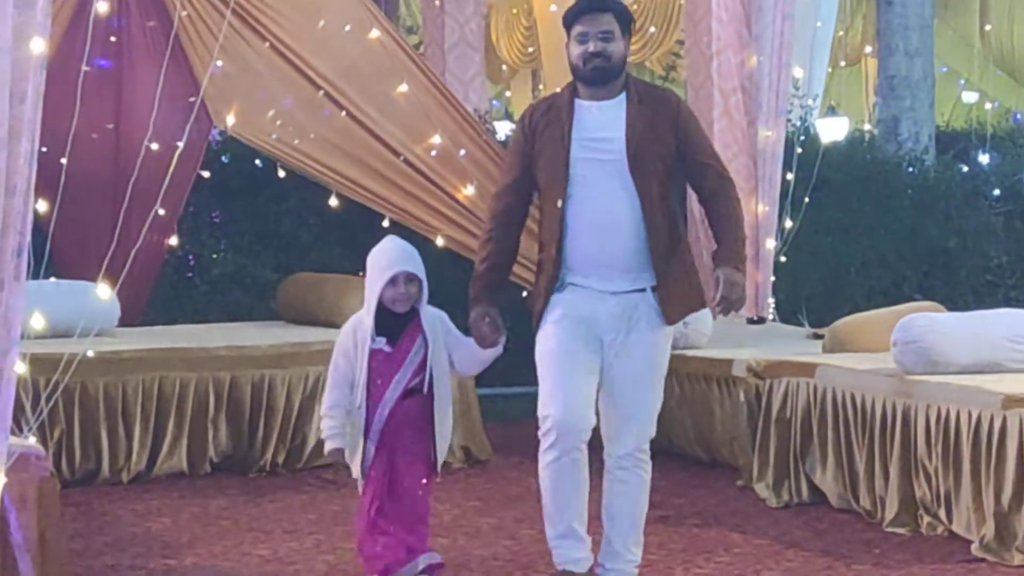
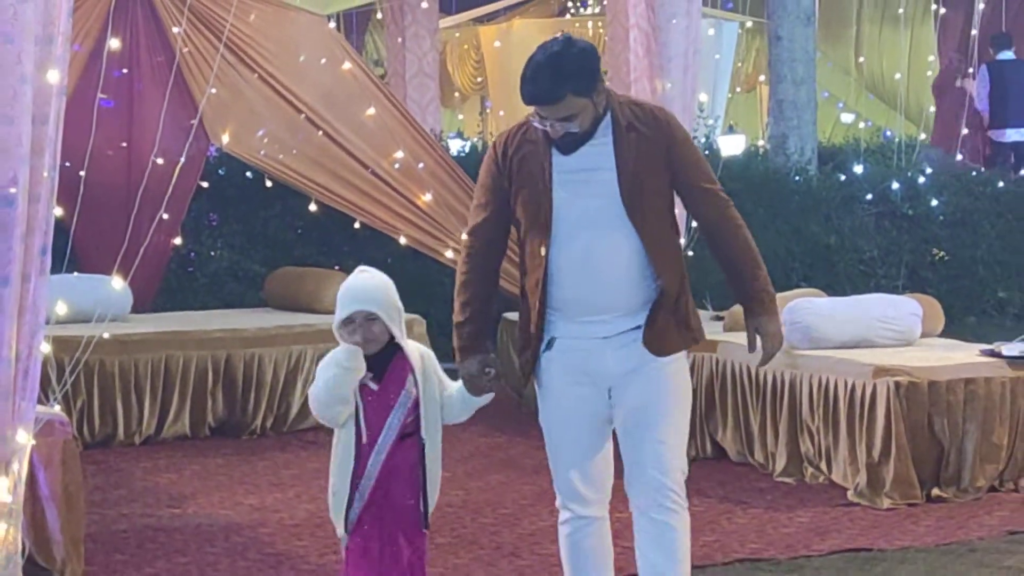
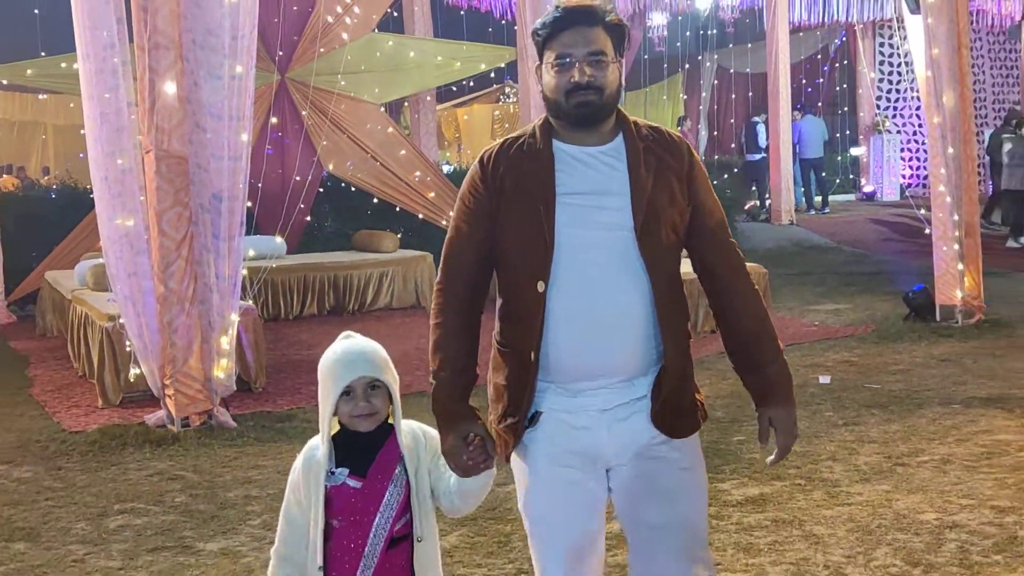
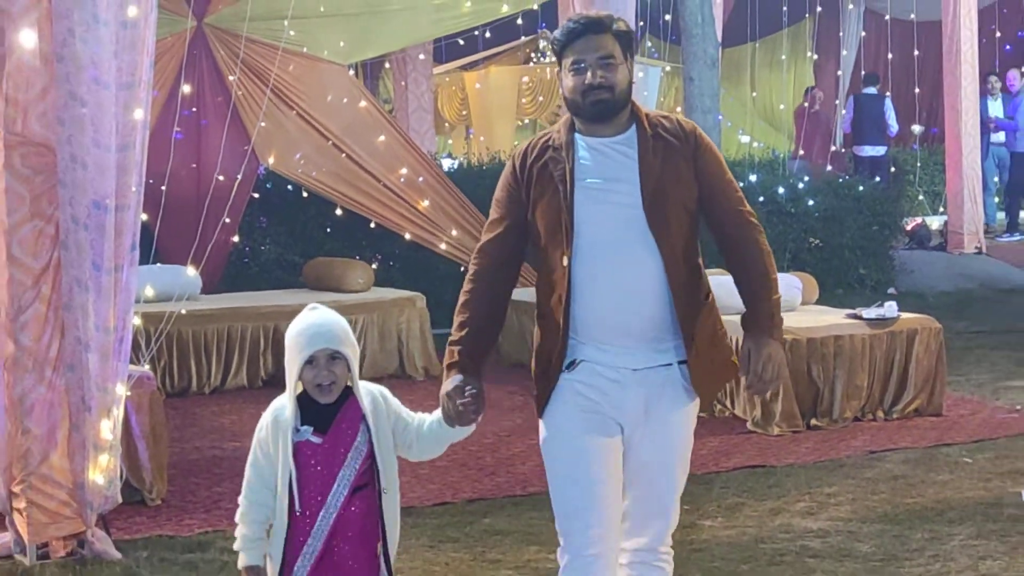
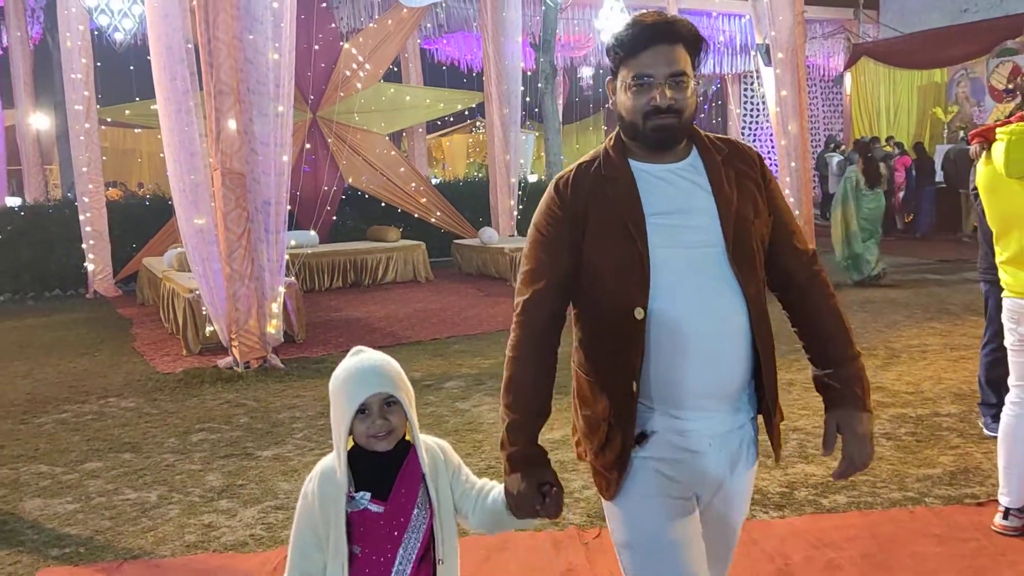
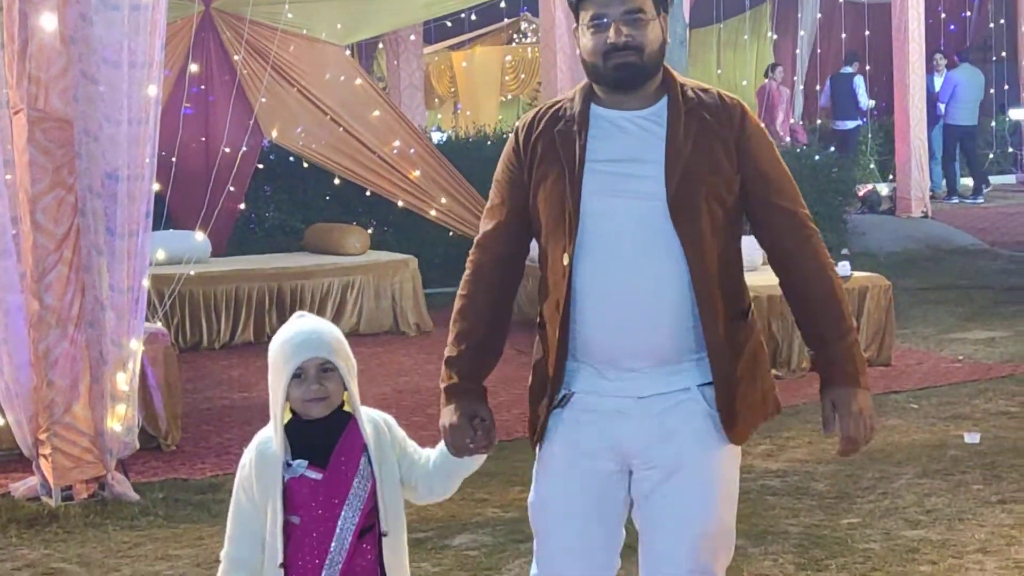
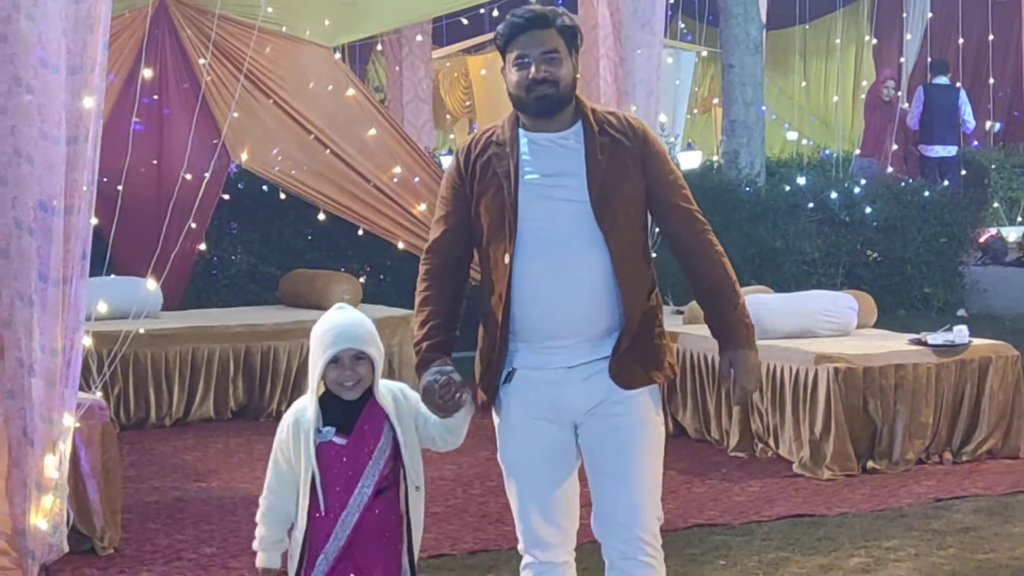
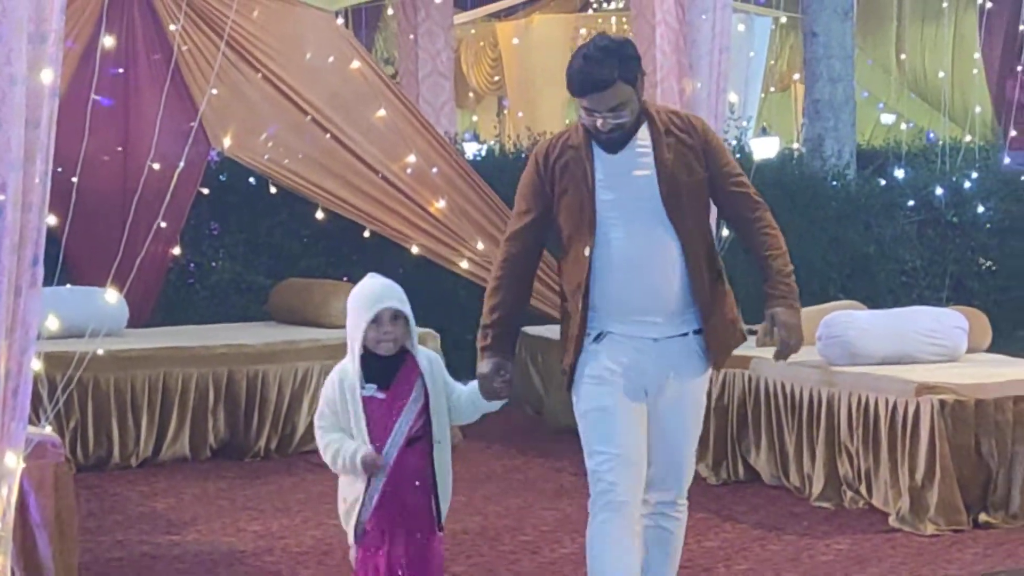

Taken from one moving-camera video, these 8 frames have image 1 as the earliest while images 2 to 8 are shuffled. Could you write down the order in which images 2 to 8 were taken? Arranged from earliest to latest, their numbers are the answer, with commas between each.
8, 2, 7, 4, 6, 3, 5
